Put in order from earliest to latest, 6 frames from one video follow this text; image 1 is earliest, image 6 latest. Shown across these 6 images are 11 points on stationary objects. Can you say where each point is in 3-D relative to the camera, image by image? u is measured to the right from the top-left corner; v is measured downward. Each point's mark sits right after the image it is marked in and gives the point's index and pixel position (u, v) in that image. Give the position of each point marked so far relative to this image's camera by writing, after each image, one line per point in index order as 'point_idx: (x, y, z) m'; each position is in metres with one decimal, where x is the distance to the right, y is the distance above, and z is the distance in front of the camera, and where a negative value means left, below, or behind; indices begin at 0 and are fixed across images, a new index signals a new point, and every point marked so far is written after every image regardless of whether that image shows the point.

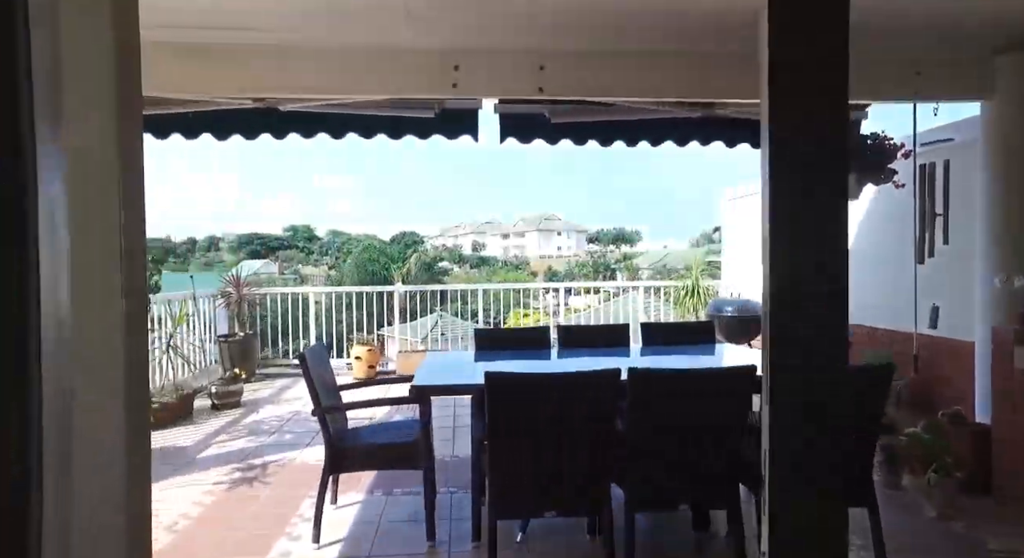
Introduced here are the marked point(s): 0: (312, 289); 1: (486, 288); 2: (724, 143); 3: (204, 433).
0: (-1.9, -0.1, +6.9) m
1: (-0.3, -0.1, +7.2) m
2: (+1.0, +0.7, +3.4) m
3: (-1.7, -0.9, +3.9) m
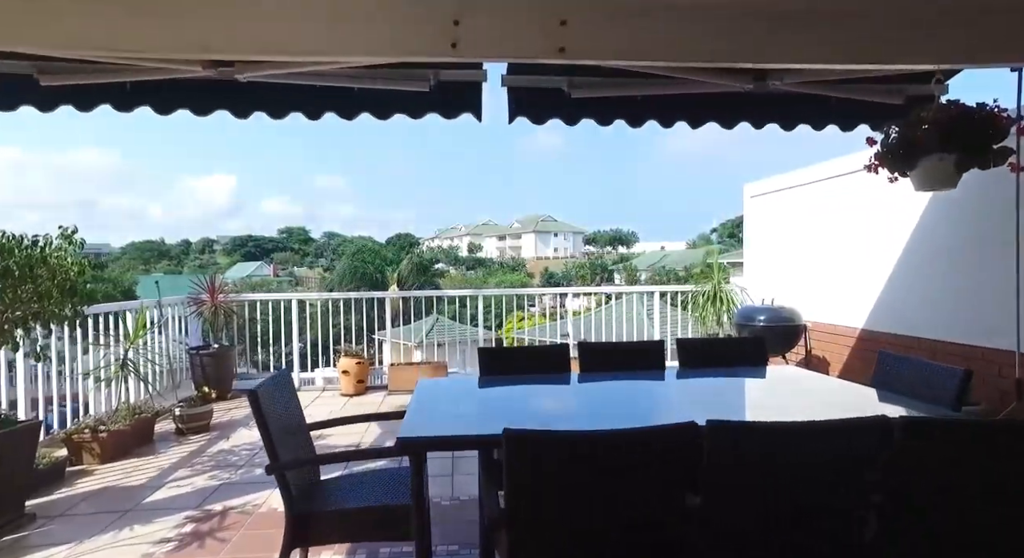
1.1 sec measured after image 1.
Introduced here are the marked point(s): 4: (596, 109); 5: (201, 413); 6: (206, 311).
0: (-1.9, -0.1, +6.3) m
1: (-0.2, -0.1, +6.6) m
2: (+1.1, +0.6, +2.8) m
3: (-1.7, -0.9, +3.4) m
4: (+0.3, +0.7, +2.8) m
5: (-1.9, -0.8, +4.2) m
6: (-2.4, -0.3, +5.5) m
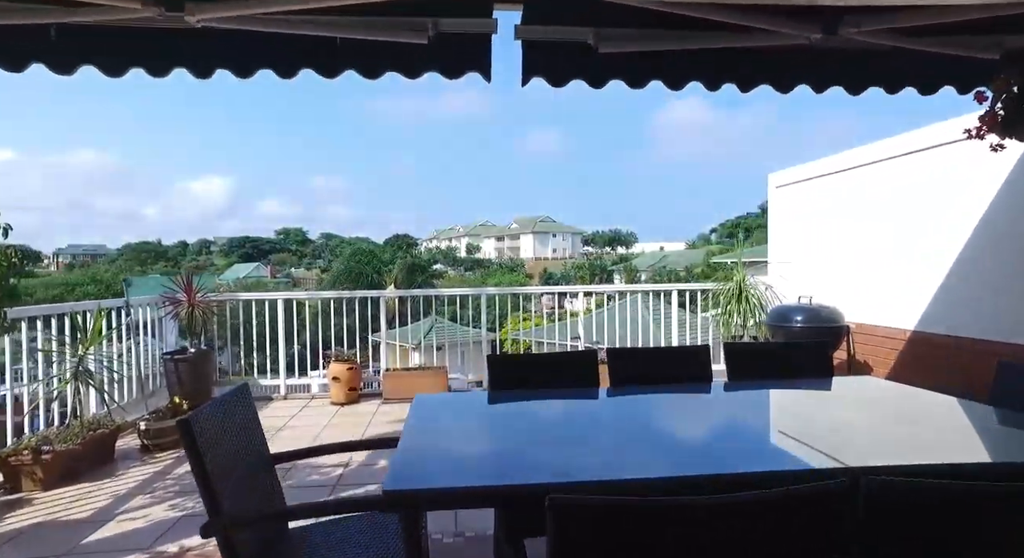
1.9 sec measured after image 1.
0: (-1.9, -0.1, +5.8) m
1: (-0.2, -0.1, +6.1) m
2: (+1.1, +0.7, +2.4) m
3: (-1.6, -0.9, +2.9) m
4: (+0.4, +0.7, +2.3) m
5: (-1.8, -0.8, +3.7) m
6: (-2.4, -0.2, +5.1) m
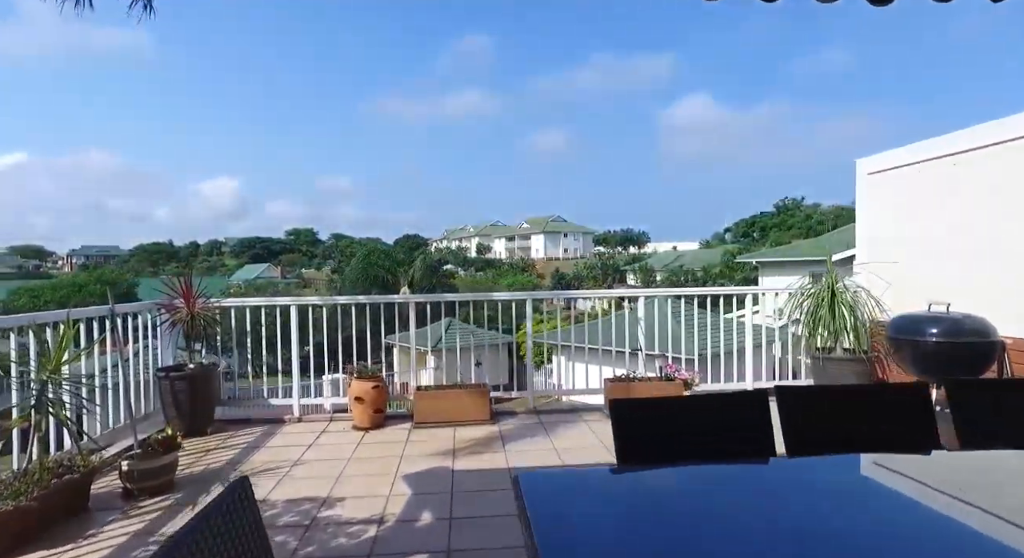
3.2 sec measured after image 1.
0: (-1.5, -0.1, +5.1) m
1: (+0.1, -0.1, +5.4) m
2: (+1.4, +0.6, +1.6) m
3: (-1.3, -0.9, +2.2) m
4: (+0.7, +0.7, +1.5) m
5: (-1.5, -0.8, +3.0) m
6: (-2.1, -0.3, +4.3) m
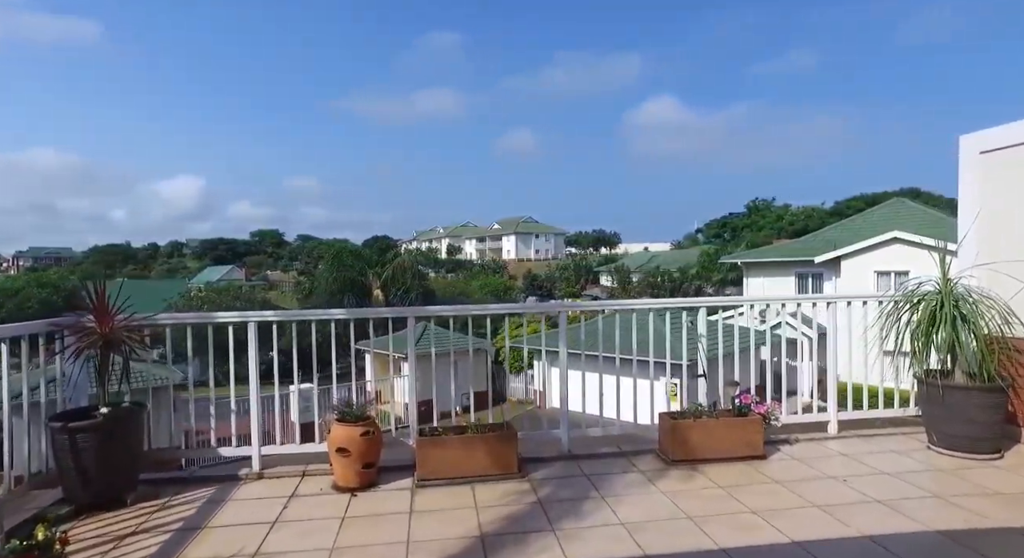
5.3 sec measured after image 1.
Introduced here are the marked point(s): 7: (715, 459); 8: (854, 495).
0: (-1.4, -0.2, +4.0) m
1: (+0.3, -0.2, +4.3) m
2: (+1.7, +0.6, +0.6) m
3: (-1.1, -0.9, +1.0) m
4: (+1.0, +0.7, +0.5) m
5: (-1.3, -0.8, +1.8) m
6: (-1.9, -0.3, +3.2) m
7: (+1.0, -0.9, +3.5) m
8: (+1.5, -0.9, +3.0) m
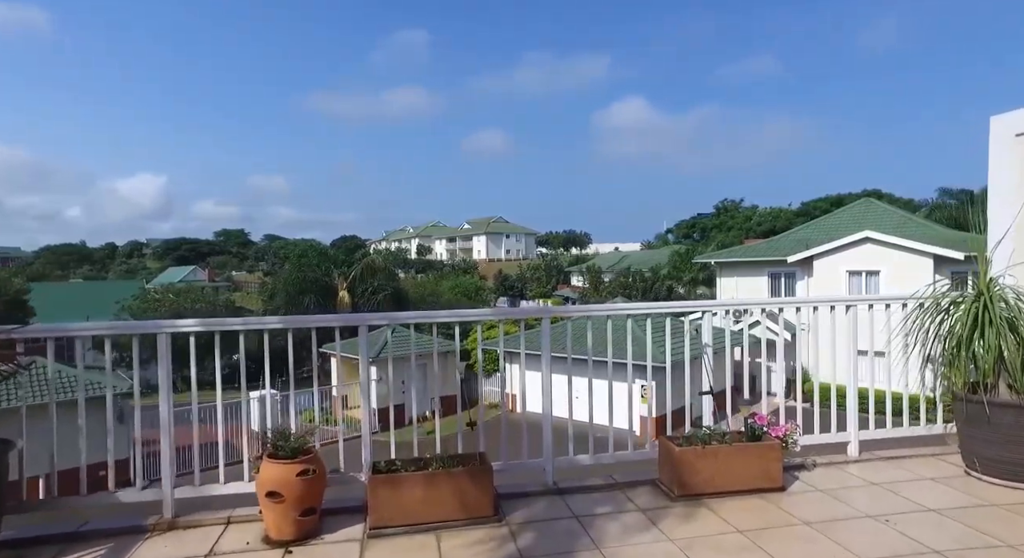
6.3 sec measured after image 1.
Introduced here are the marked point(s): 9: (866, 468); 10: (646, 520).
0: (-1.5, -0.2, +3.3) m
1: (+0.1, -0.2, +3.7) m
2: (+1.7, +0.6, +0.1) m
3: (-1.1, -0.9, +0.4) m
4: (+1.0, +0.7, -0.1) m
5: (-1.3, -0.8, +1.2) m
6: (-2.0, -0.3, +2.5) m
7: (+0.9, -0.9, +3.0) m
8: (+1.4, -0.9, +2.5) m
9: (+1.7, -0.9, +3.3) m
10: (+0.5, -1.0, +2.8) m
